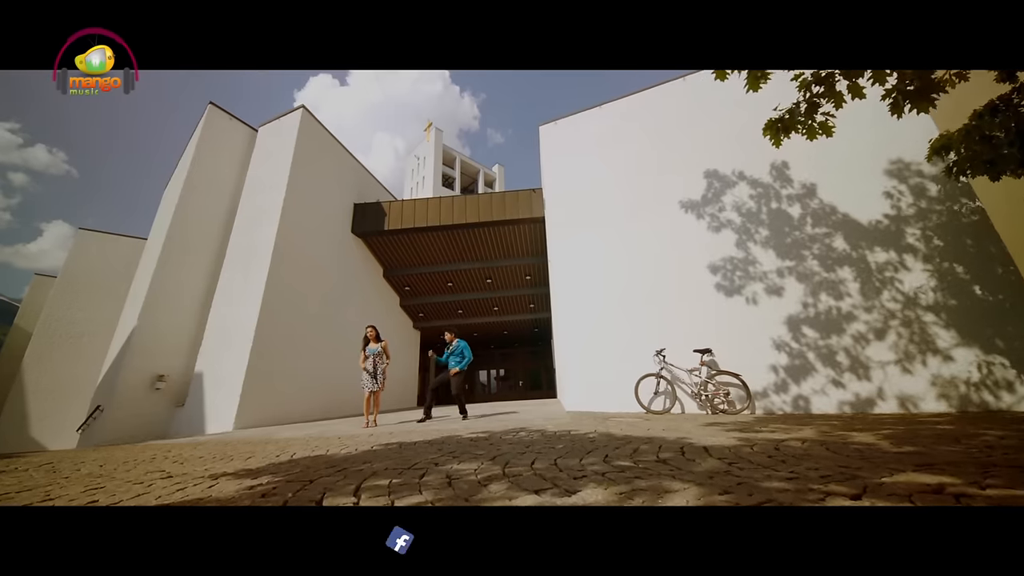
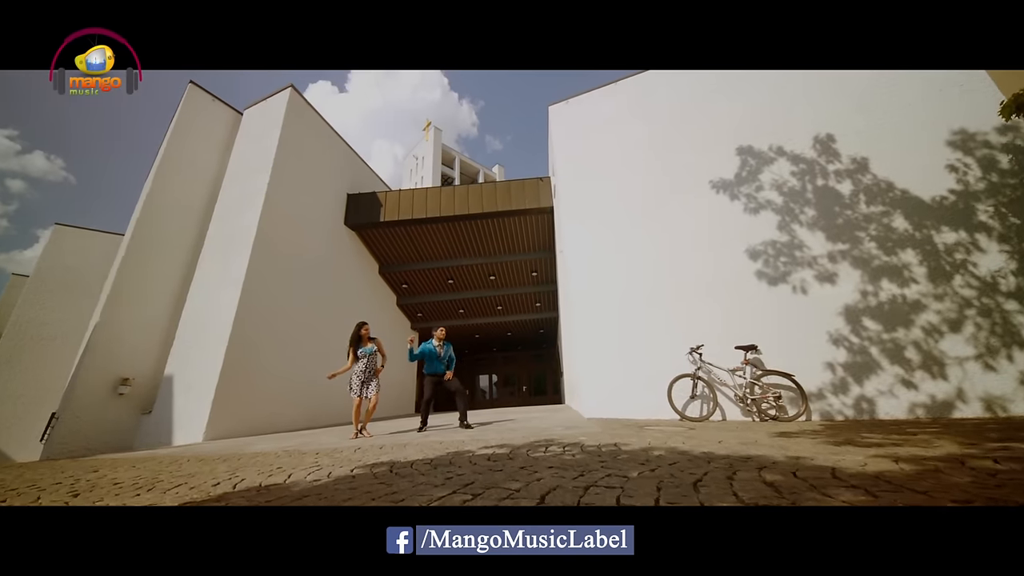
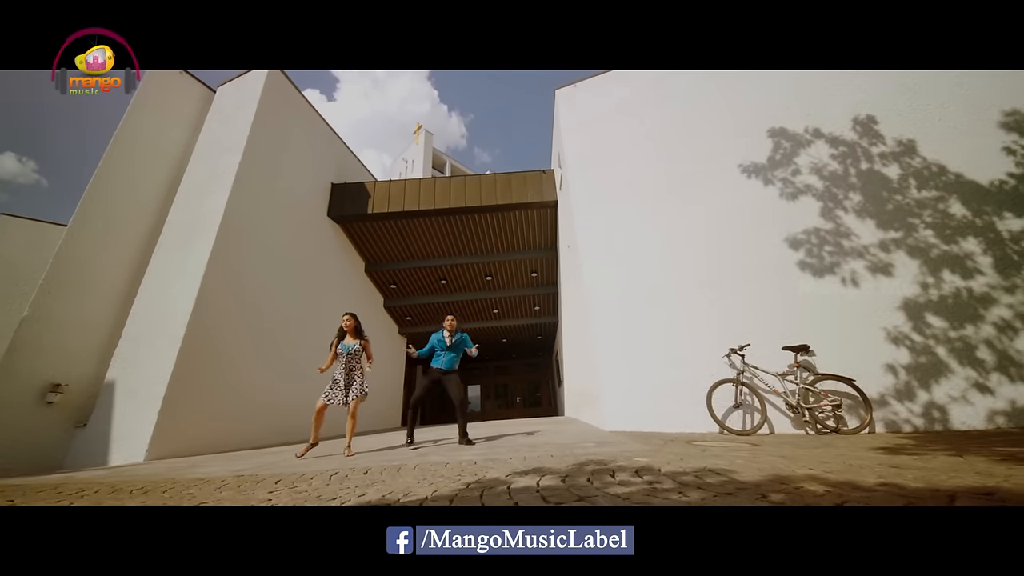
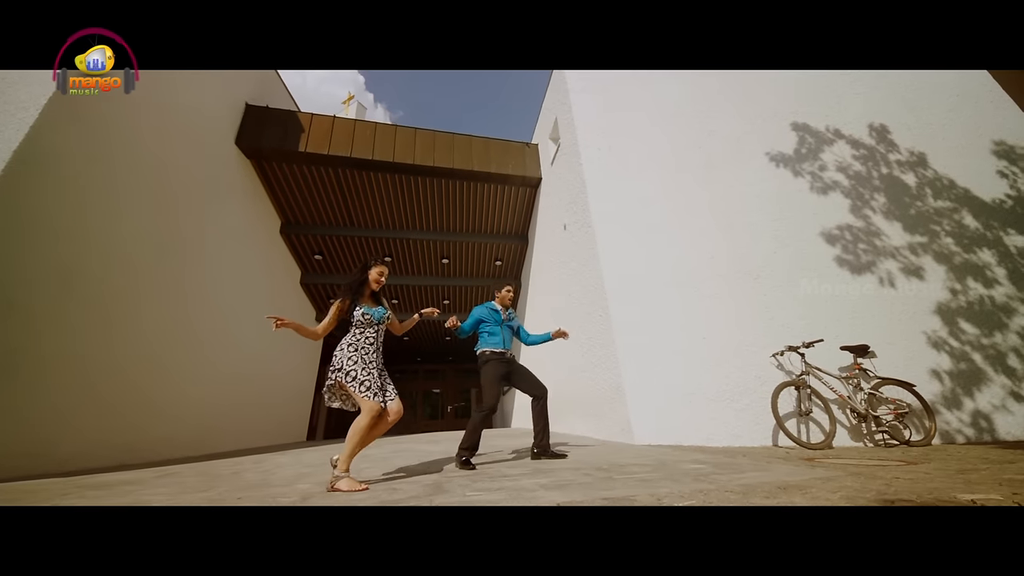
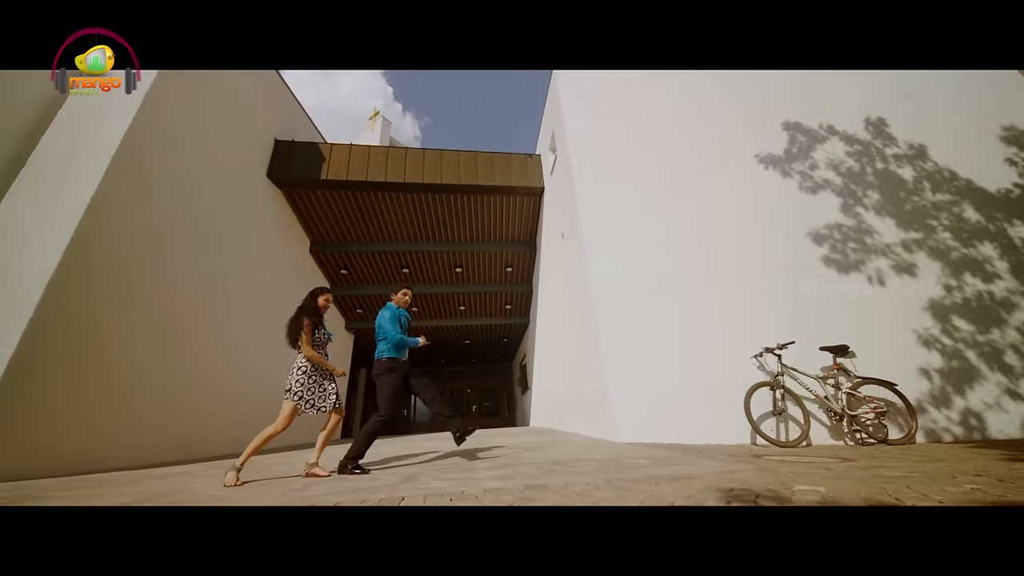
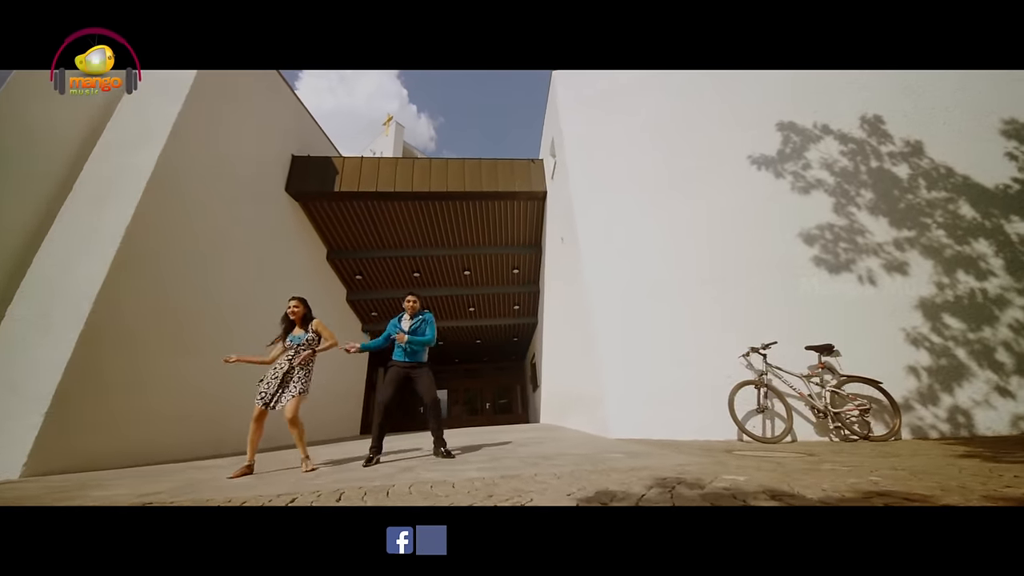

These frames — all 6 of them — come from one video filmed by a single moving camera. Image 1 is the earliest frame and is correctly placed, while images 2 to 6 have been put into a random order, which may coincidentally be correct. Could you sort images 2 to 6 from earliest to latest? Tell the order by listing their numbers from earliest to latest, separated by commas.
2, 3, 6, 5, 4
